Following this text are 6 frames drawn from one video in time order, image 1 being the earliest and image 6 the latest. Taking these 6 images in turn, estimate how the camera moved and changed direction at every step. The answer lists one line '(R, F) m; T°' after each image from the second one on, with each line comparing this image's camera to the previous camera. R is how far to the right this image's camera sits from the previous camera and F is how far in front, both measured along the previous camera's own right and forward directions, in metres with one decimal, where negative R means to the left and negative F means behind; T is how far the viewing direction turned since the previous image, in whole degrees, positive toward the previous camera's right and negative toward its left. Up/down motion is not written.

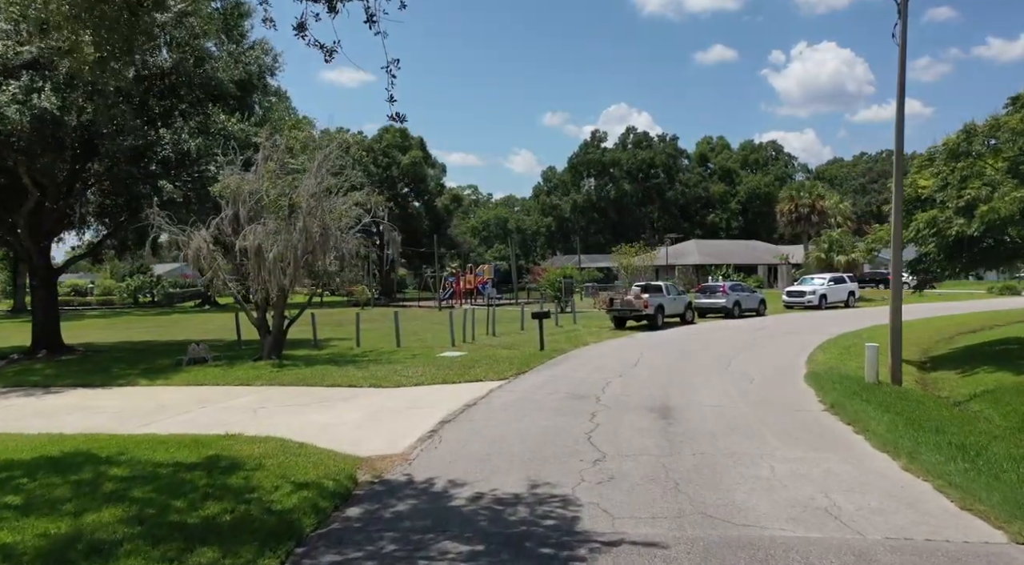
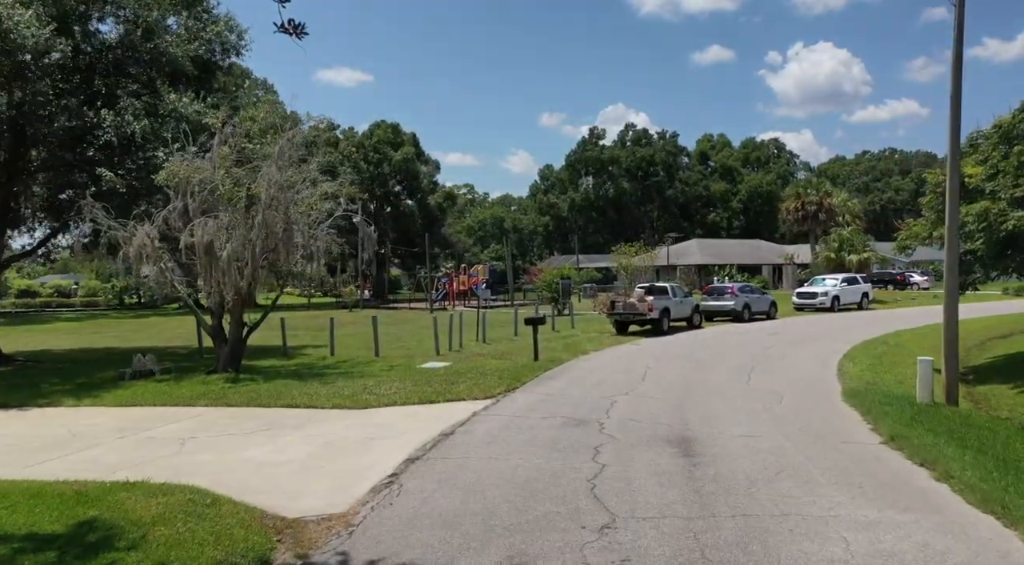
(+0.2, +2.3) m; 0°
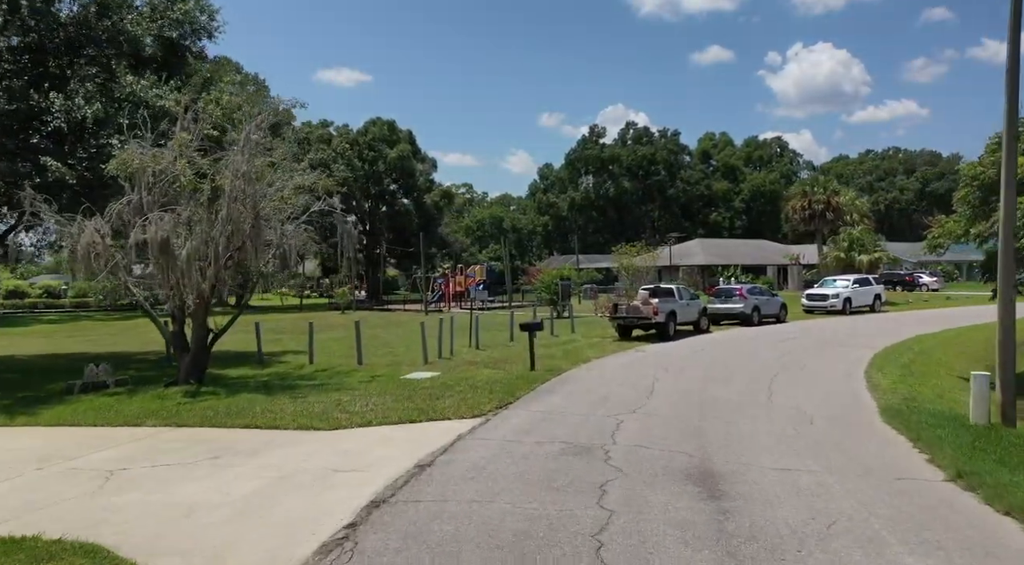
(+0.1, +1.7) m; 0°
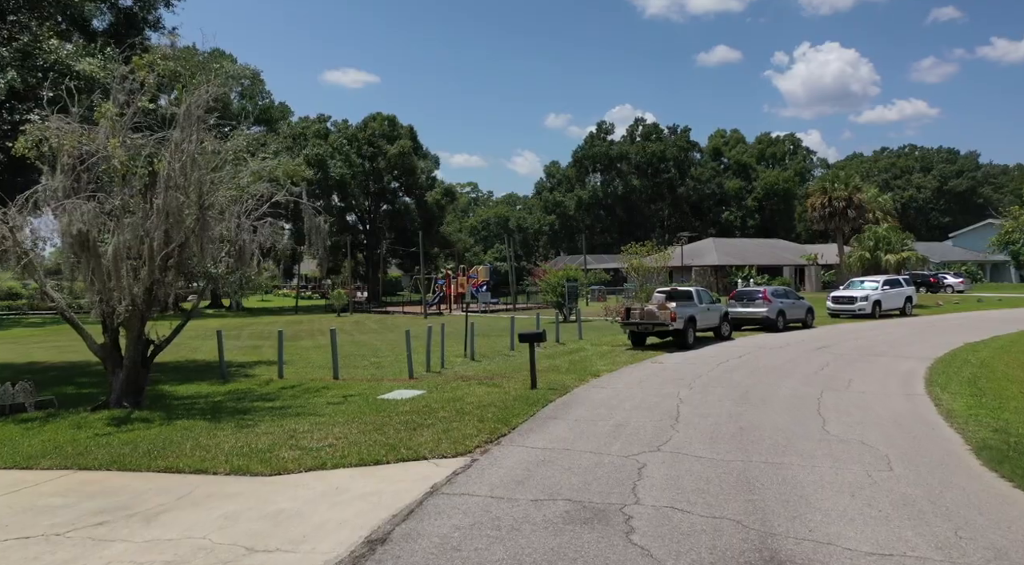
(+0.2, +2.5) m; 0°
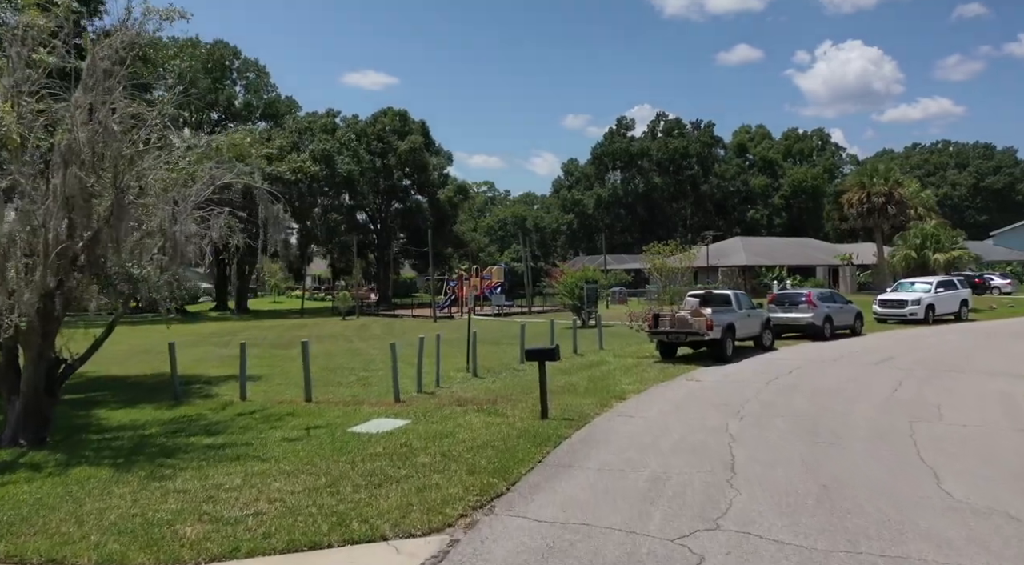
(+0.2, +2.9) m; -1°
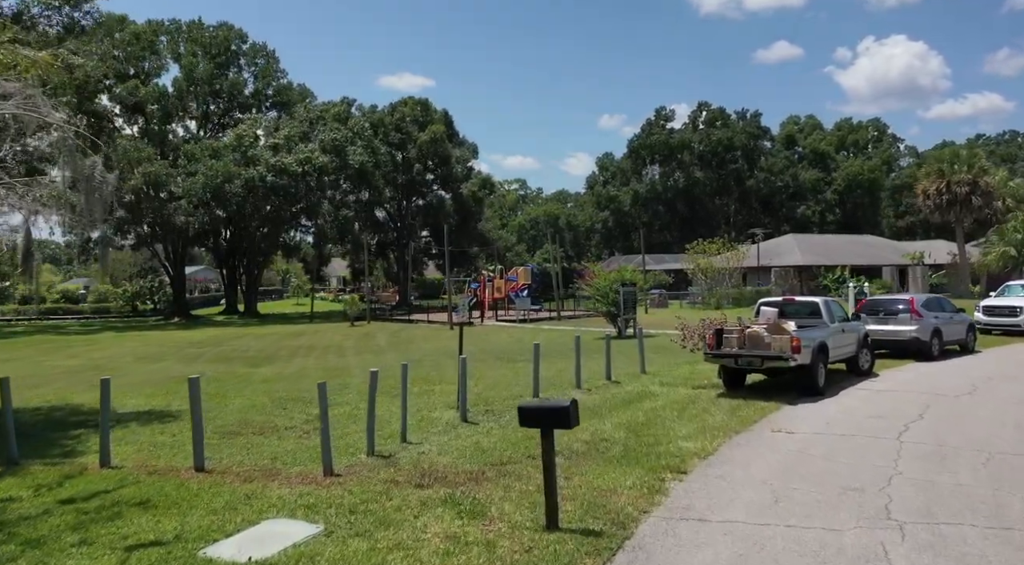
(+0.4, +5.1) m; -3°
